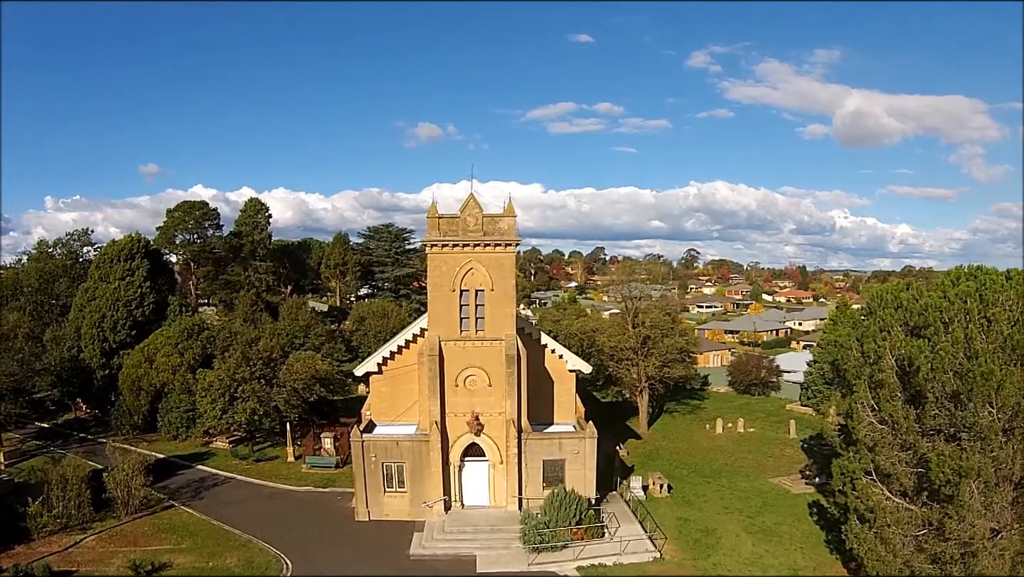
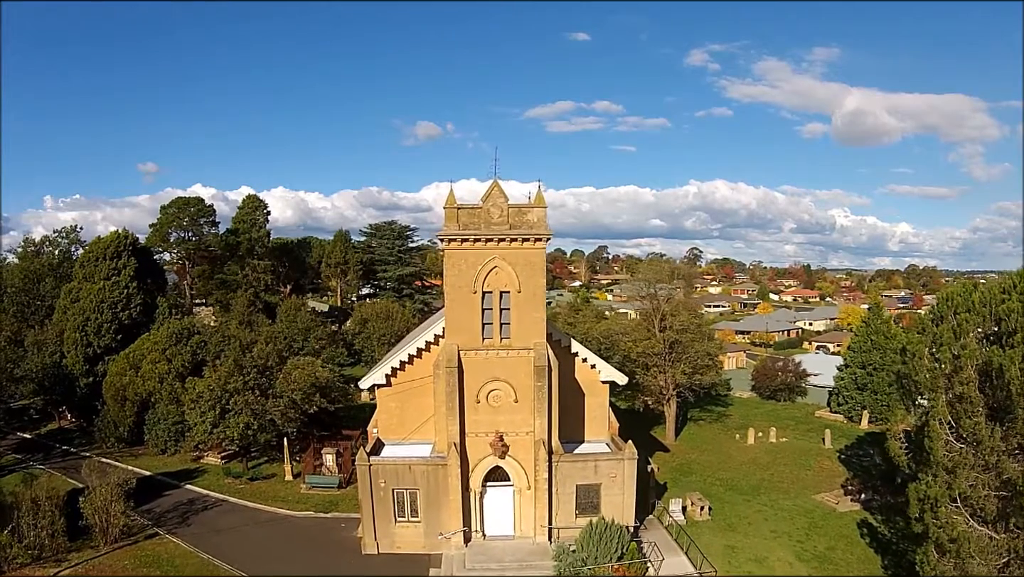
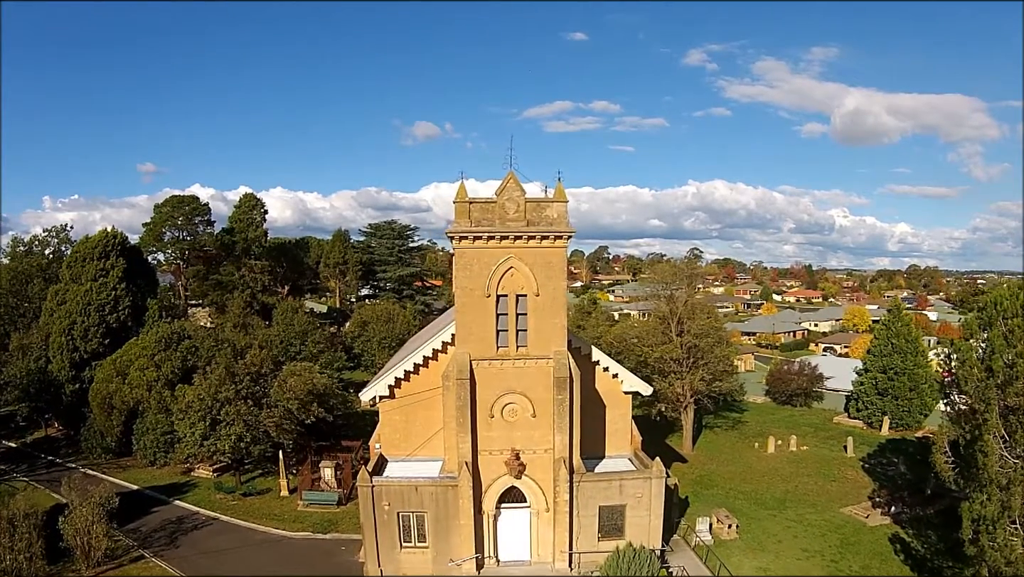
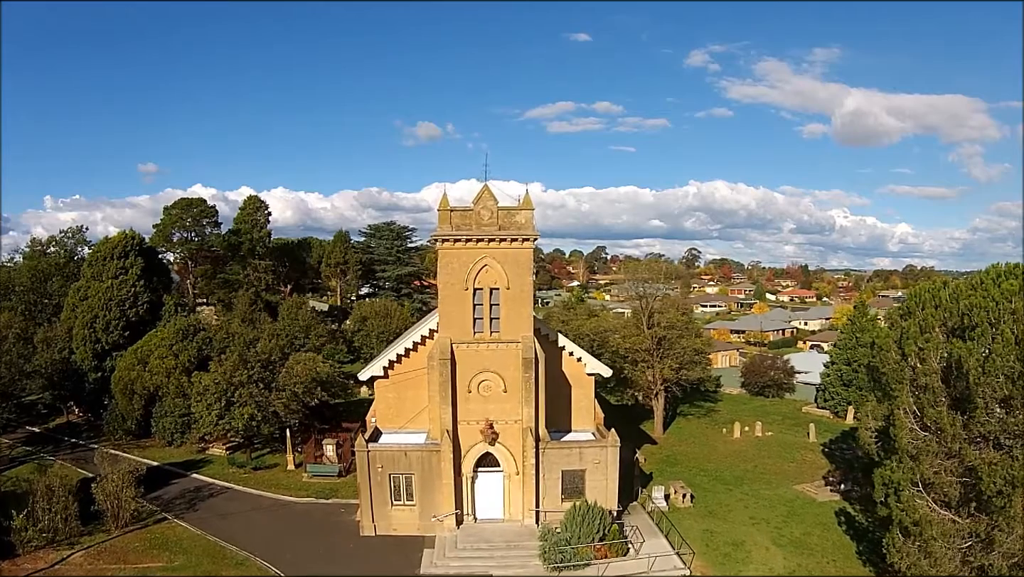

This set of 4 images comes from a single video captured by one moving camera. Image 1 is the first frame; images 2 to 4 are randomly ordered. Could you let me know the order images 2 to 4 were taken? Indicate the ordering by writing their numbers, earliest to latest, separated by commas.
4, 2, 3
